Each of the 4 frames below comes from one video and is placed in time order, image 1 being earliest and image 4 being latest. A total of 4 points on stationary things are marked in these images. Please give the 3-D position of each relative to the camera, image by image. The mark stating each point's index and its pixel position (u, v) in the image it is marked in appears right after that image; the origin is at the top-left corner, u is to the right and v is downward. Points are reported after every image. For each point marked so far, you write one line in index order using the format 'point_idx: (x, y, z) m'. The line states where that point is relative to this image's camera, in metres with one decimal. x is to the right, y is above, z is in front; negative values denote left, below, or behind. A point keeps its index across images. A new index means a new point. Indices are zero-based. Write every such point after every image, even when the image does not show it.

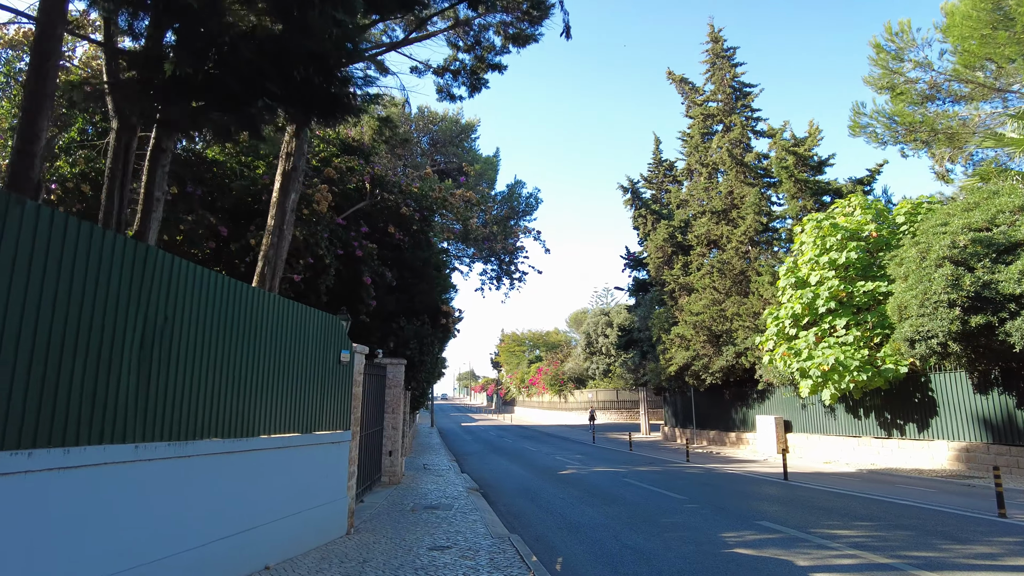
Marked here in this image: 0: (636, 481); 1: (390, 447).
0: (+2.9, -4.4, +15.1) m
1: (-2.4, -3.0, +12.7) m
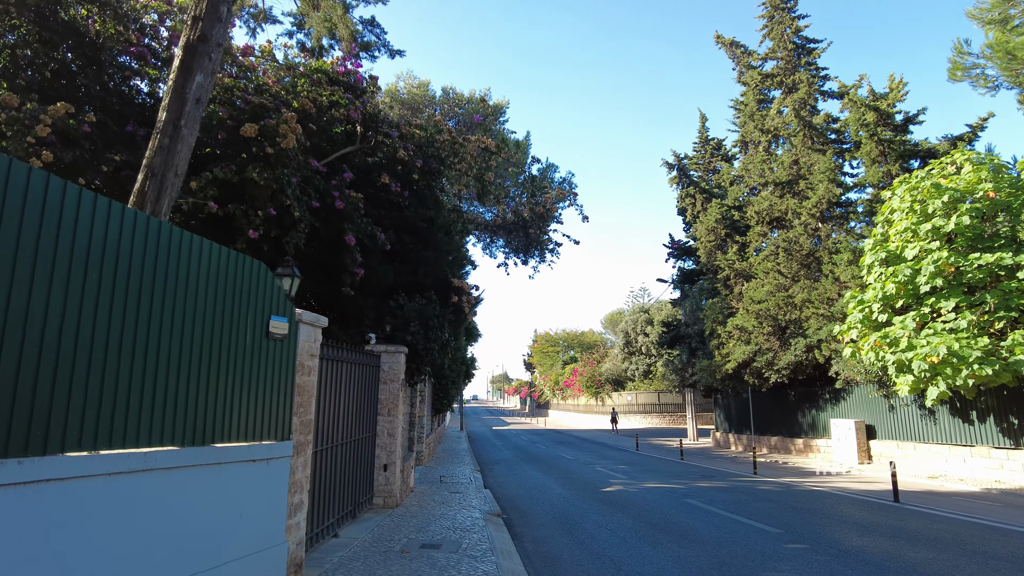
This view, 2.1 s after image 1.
0: (+3.5, -3.9, +12.0) m
1: (-1.9, -2.5, +9.8) m
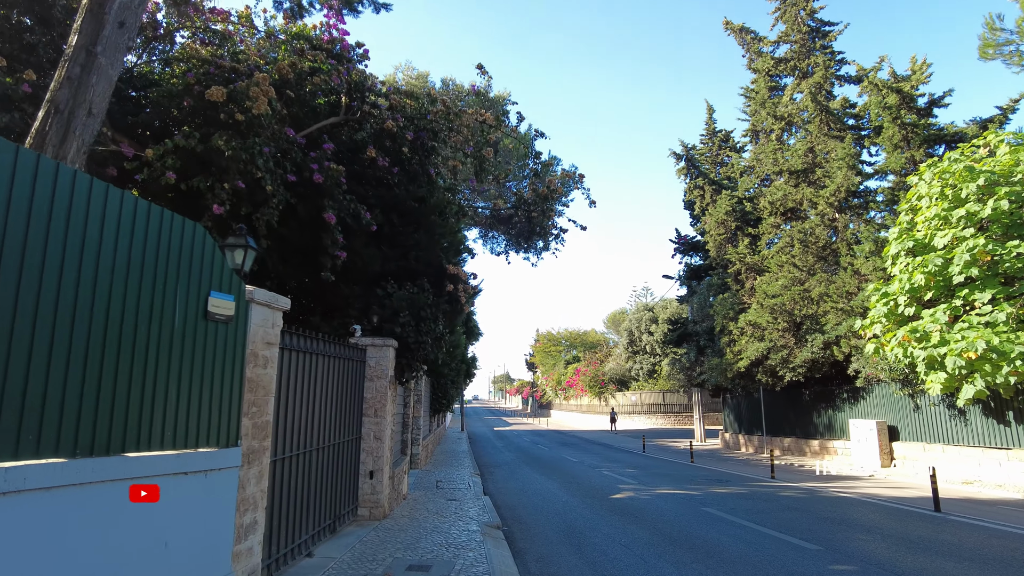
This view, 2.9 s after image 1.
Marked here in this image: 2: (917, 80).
0: (+3.5, -3.7, +10.9) m
1: (-1.9, -2.3, +8.8) m
2: (+11.1, +5.7, +18.2) m
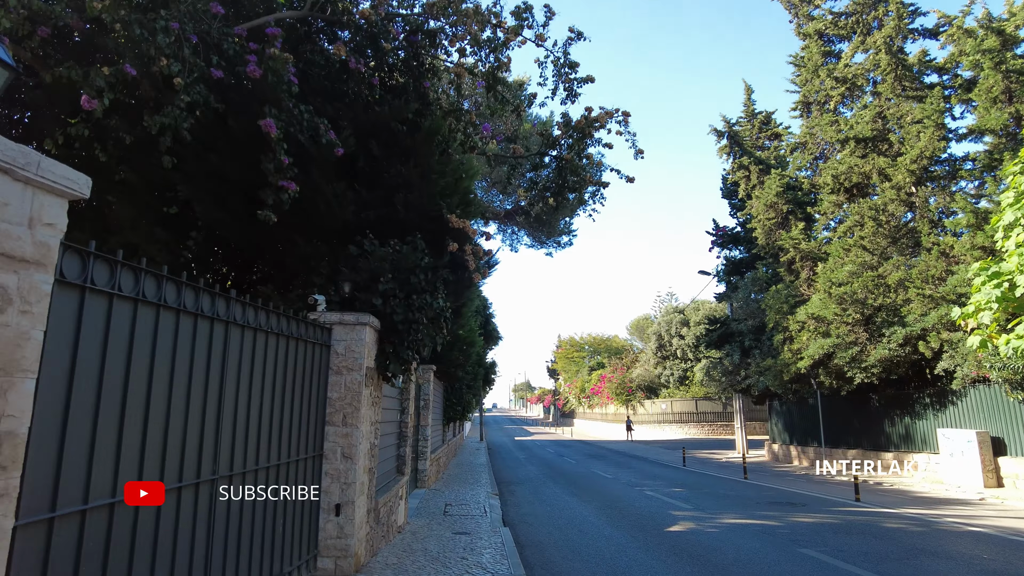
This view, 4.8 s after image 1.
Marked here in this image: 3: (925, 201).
0: (+3.8, -3.3, +8.1) m
1: (-1.6, -1.9, +6.1) m
2: (+11.6, +6.1, +15.2) m
3: (+10.5, +2.2, +16.6) m
